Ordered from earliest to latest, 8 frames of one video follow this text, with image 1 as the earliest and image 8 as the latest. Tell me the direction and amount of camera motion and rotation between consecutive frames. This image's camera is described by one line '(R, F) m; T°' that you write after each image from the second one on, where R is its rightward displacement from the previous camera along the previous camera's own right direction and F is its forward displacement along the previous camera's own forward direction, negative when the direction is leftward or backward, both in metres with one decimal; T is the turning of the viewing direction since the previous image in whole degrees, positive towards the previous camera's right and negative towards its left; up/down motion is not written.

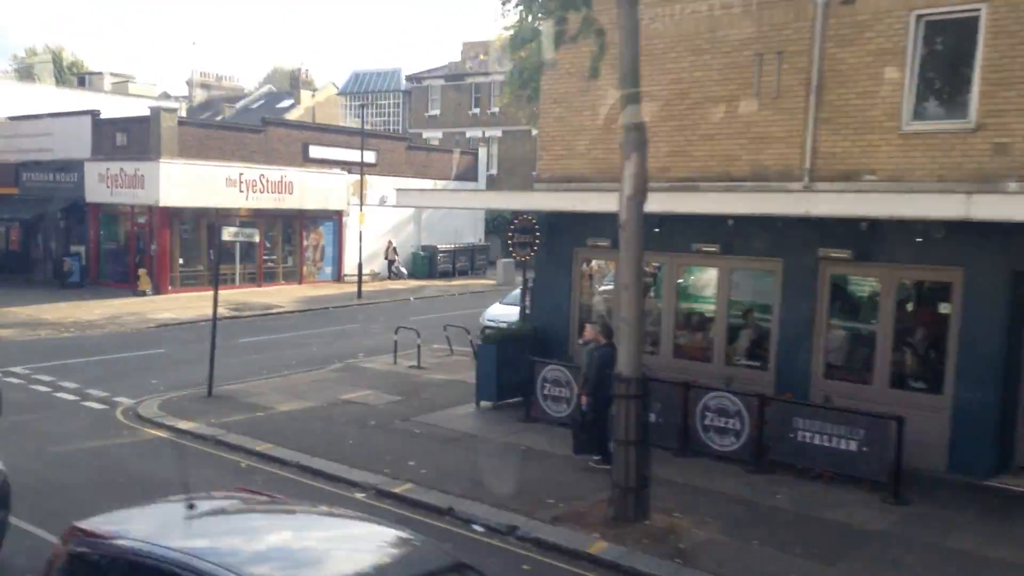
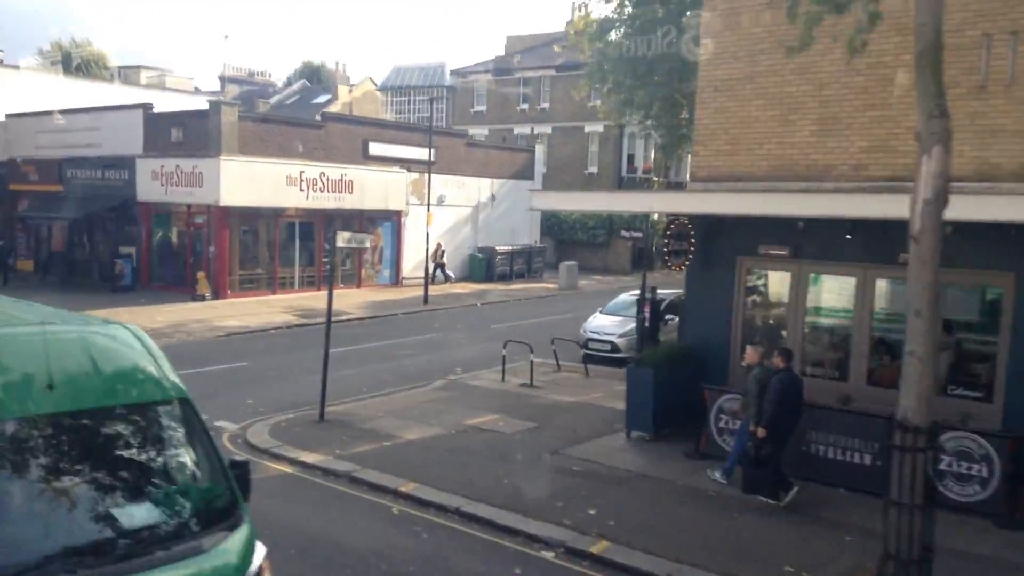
(-1.8, +1.6) m; -1°
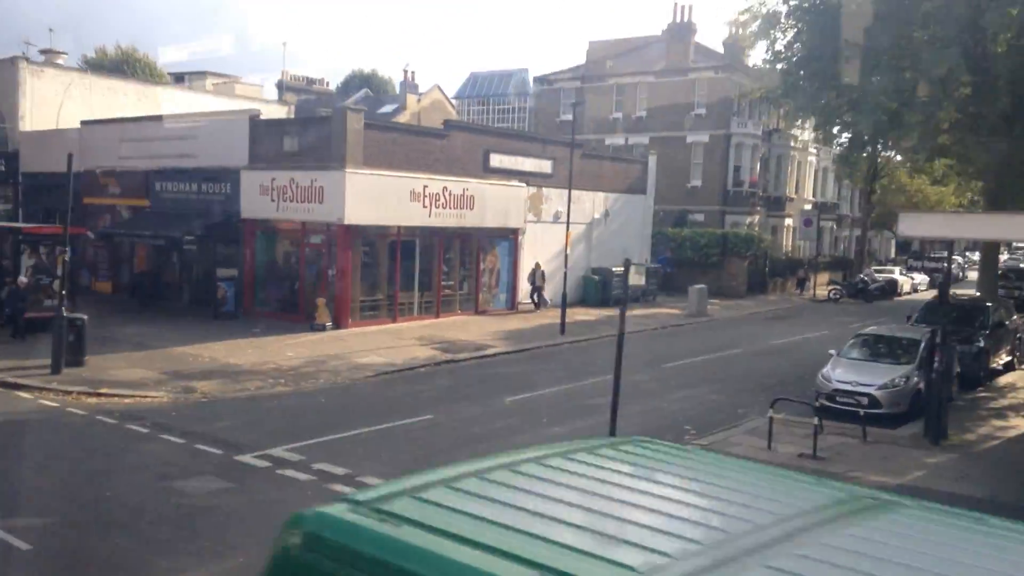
(-3.3, +2.9) m; -1°
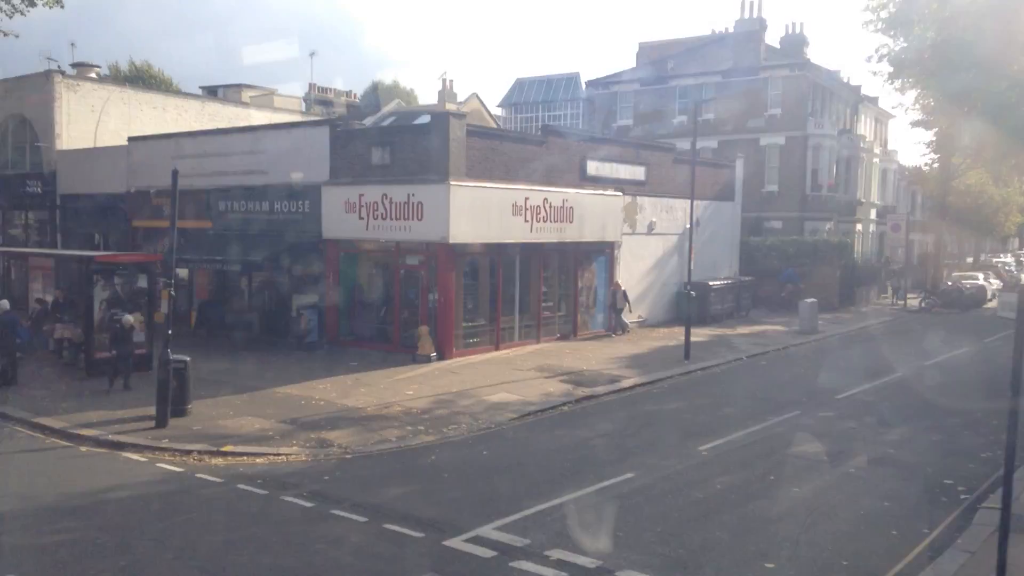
(-2.7, +2.3) m; 0°
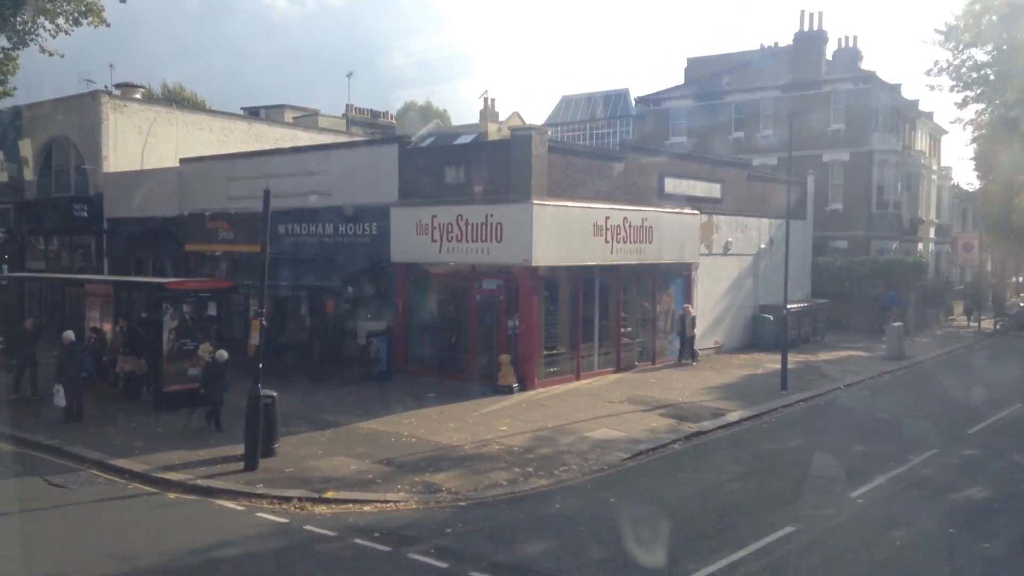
(-1.4, +1.2) m; -1°
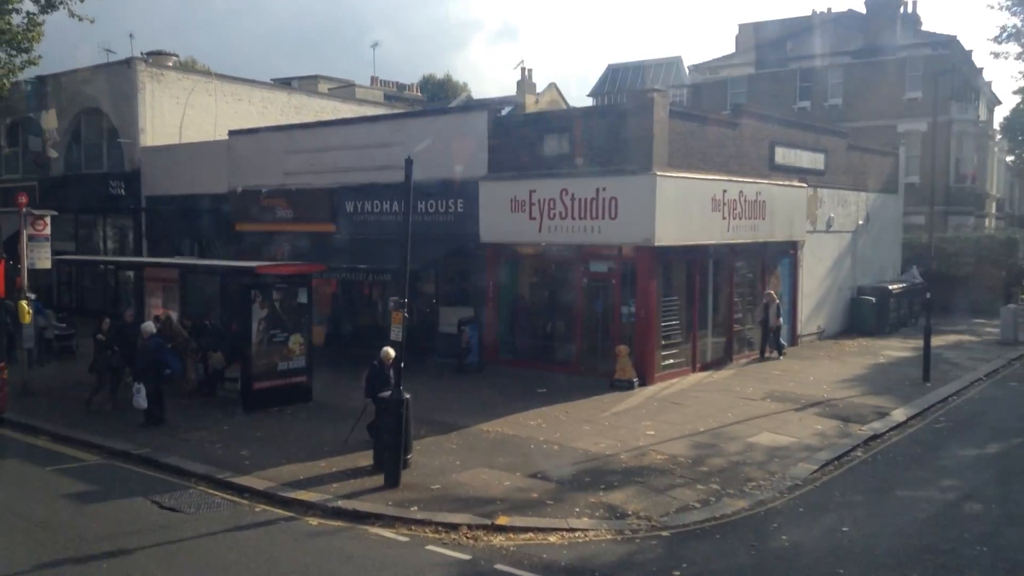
(-2.2, +1.9) m; 0°
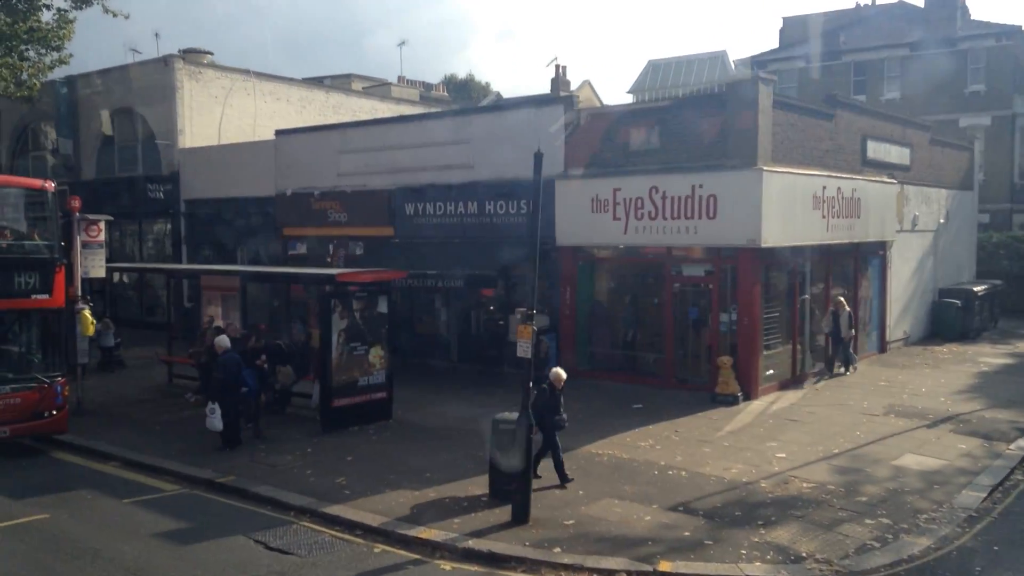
(-1.4, +1.2) m; 0°
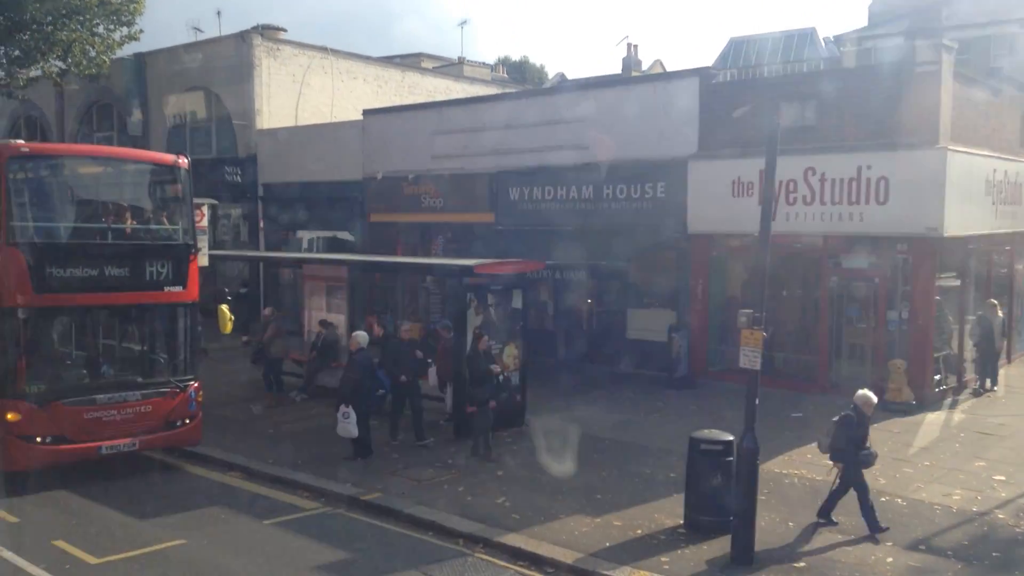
(-1.7, +1.4) m; -2°
